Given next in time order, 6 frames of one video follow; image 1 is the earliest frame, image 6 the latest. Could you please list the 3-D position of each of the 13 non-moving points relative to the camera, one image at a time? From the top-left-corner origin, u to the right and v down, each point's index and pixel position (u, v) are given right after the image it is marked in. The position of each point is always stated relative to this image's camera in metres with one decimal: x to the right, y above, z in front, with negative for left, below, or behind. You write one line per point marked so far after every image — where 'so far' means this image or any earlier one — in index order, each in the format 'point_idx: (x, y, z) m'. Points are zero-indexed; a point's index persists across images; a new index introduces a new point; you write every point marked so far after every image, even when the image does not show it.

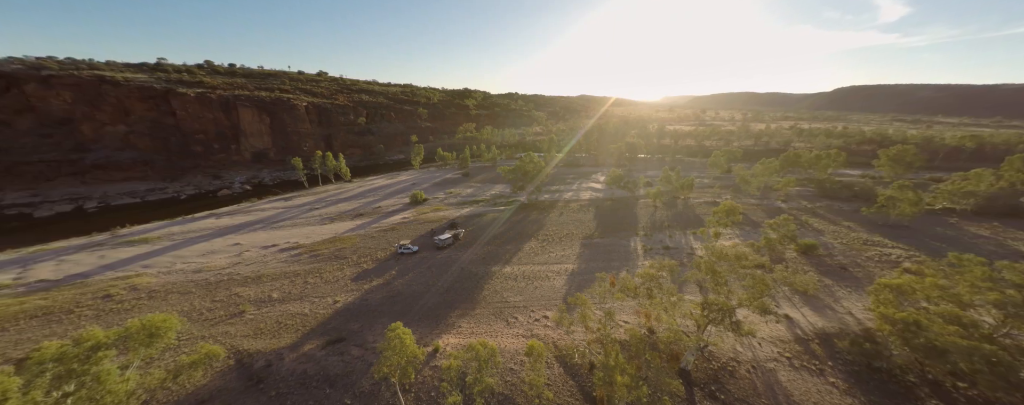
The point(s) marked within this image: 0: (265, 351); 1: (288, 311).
0: (-12.3, -7.4, +16.8) m
1: (-13.3, -6.4, +20.0) m
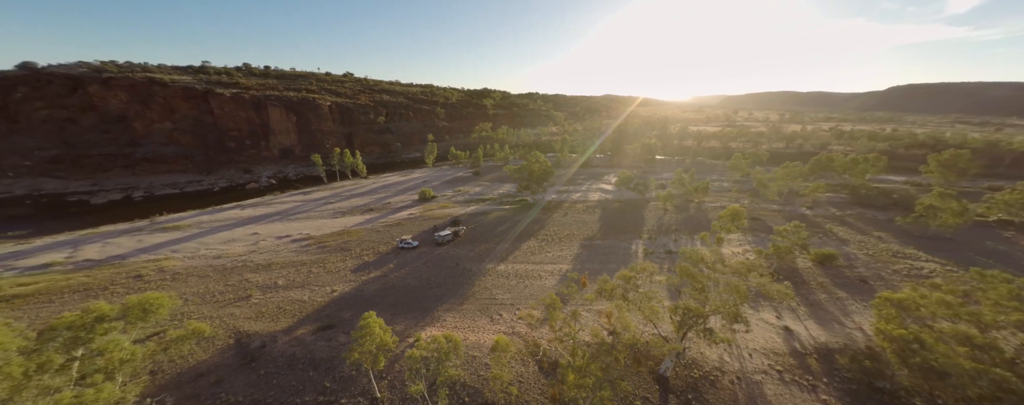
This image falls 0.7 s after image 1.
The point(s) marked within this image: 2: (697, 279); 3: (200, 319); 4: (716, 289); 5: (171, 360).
0: (-13.5, -7.1, +18.2) m
1: (-14.2, -6.0, +21.5) m
2: (+8.8, -3.6, +16.2) m
3: (-17.5, -6.6, +19.0) m
4: (+9.3, -4.1, +15.9) m
5: (-16.3, -7.6, +16.2) m
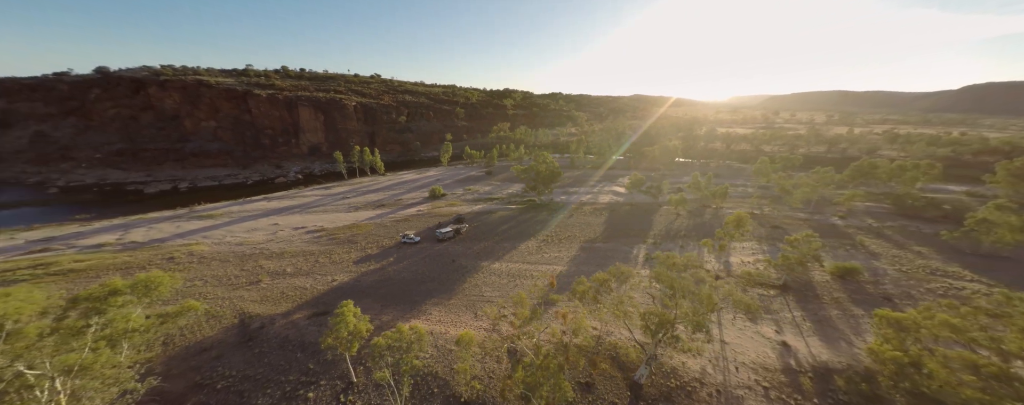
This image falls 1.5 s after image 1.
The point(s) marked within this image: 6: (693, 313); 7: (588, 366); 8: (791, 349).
0: (-14.7, -6.7, +19.9) m
1: (-15.0, -5.6, +23.2) m
2: (+7.4, -3.8, +15.8) m
3: (-18.5, -6.1, +21.0) m
4: (+8.0, -4.4, +15.5) m
5: (-17.7, -7.1, +18.1) m
6: (+8.1, -5.1, +15.5) m
7: (+3.9, -8.3, +17.3) m
8: (+16.0, -8.4, +19.3) m
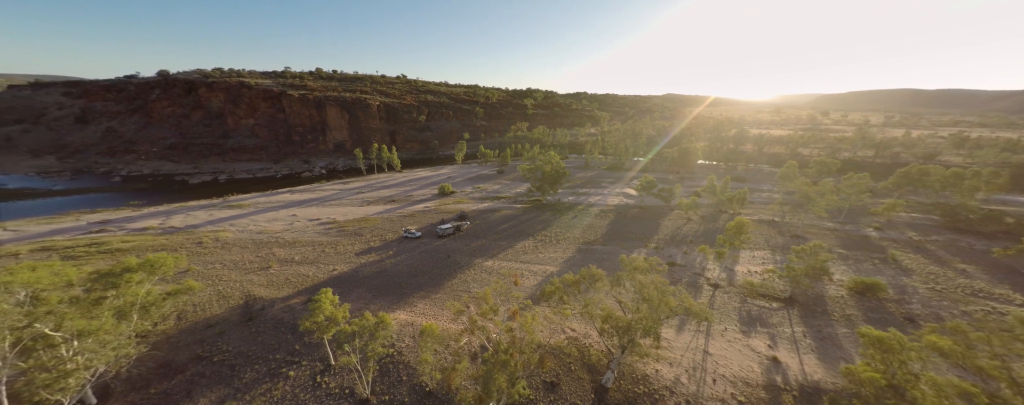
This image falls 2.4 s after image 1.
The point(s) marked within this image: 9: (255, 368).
0: (-15.9, -6.2, +21.7) m
1: (-15.8, -5.1, +25.0) m
2: (+5.8, -4.0, +15.5) m
3: (-19.6, -5.5, +23.2) m
4: (+6.3, -4.5, +15.2) m
5: (-19.0, -6.5, +20.3) m
6: (+6.4, -5.3, +15.2) m
7: (+2.3, -8.4, +17.3) m
8: (+14.5, -8.8, +18.3) m
9: (-12.8, -8.2, +16.8) m
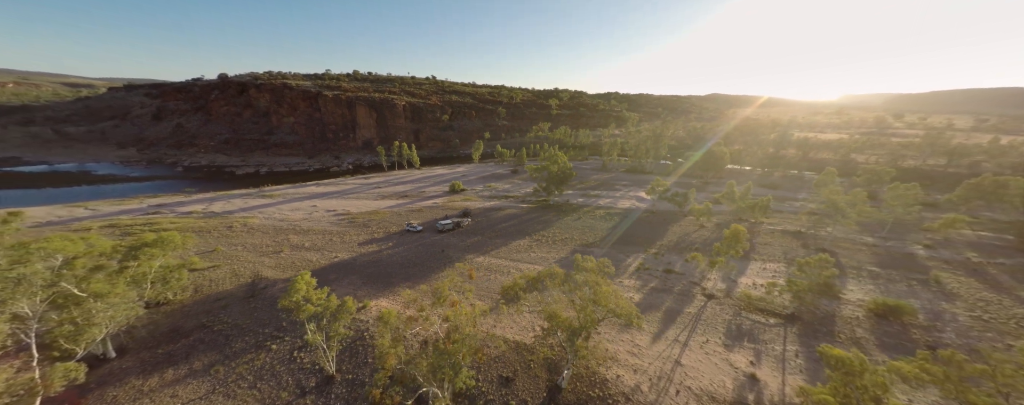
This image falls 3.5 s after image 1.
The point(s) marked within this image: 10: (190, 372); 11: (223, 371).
0: (-17.2, -5.4, +24.0) m
1: (-16.8, -4.4, +27.3) m
2: (+3.6, -4.0, +15.3) m
3: (-20.7, -4.6, +25.9) m
4: (+4.0, -4.6, +14.9) m
5: (-20.5, -5.7, +22.9) m
6: (+4.1, -5.3, +14.9) m
7: (+0.2, -8.3, +17.5) m
8: (+12.4, -9.1, +17.0) m
9: (-14.8, -7.6, +18.8) m
10: (-16.0, -8.5, +16.8) m
11: (-14.5, -8.5, +17.0) m
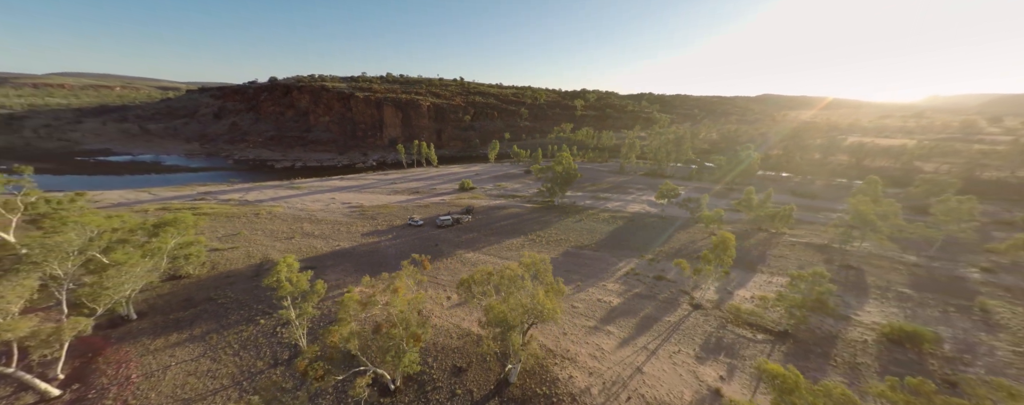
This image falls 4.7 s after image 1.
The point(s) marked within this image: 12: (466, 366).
0: (-18.5, -4.6, +26.4) m
1: (-17.6, -3.6, +29.7) m
2: (+1.2, -3.9, +15.3) m
3: (-21.7, -3.7, +28.8) m
4: (+1.5, -4.5, +14.8) m
5: (-21.9, -4.7, +25.8) m
6: (+1.6, -5.2, +14.8) m
7: (-2.1, -8.1, +17.9) m
8: (+9.9, -9.3, +15.9) m
9: (-16.8, -6.8, +21.0) m
10: (-18.3, -7.6, +19.2) m
11: (-16.7, -7.7, +19.1) m
12: (-2.3, -8.4, +17.2) m
